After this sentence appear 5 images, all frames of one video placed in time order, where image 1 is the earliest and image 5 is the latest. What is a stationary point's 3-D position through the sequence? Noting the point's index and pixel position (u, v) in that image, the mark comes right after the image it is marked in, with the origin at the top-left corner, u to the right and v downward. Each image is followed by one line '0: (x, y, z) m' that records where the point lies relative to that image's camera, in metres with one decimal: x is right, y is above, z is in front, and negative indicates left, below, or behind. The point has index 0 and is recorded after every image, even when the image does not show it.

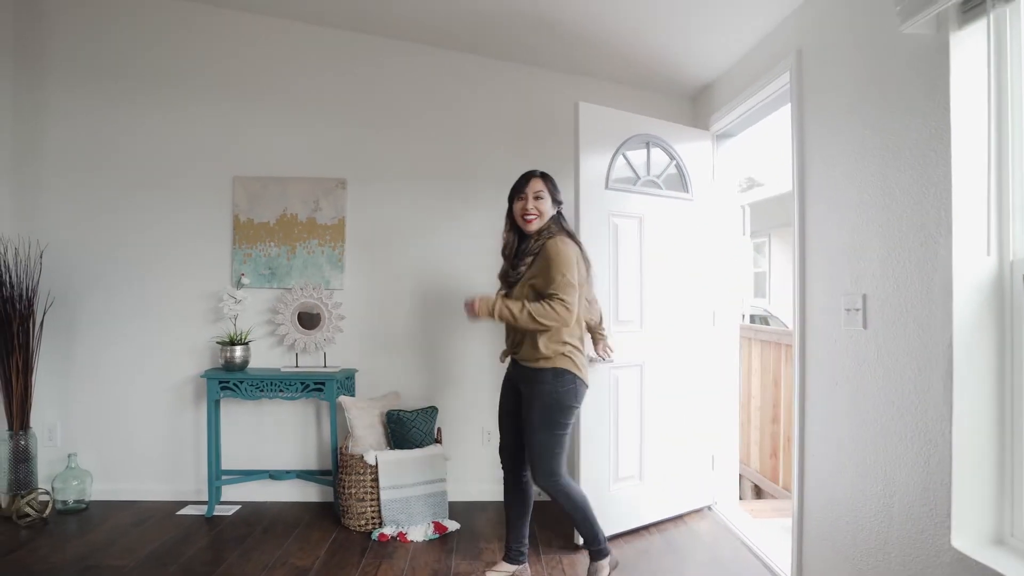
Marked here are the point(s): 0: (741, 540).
0: (+1.1, -1.1, +2.5) m
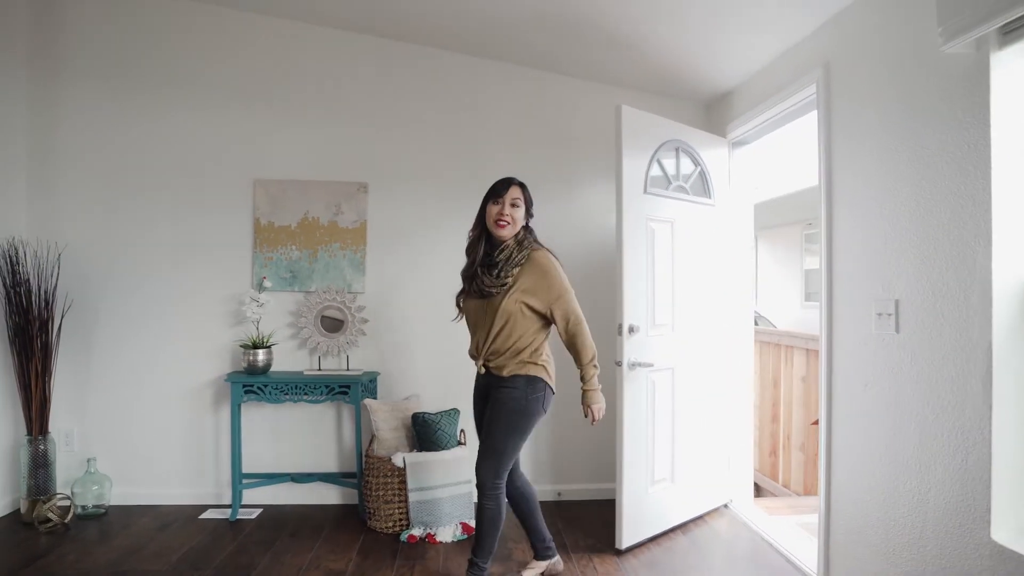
0: (+1.2, -1.2, +2.6) m
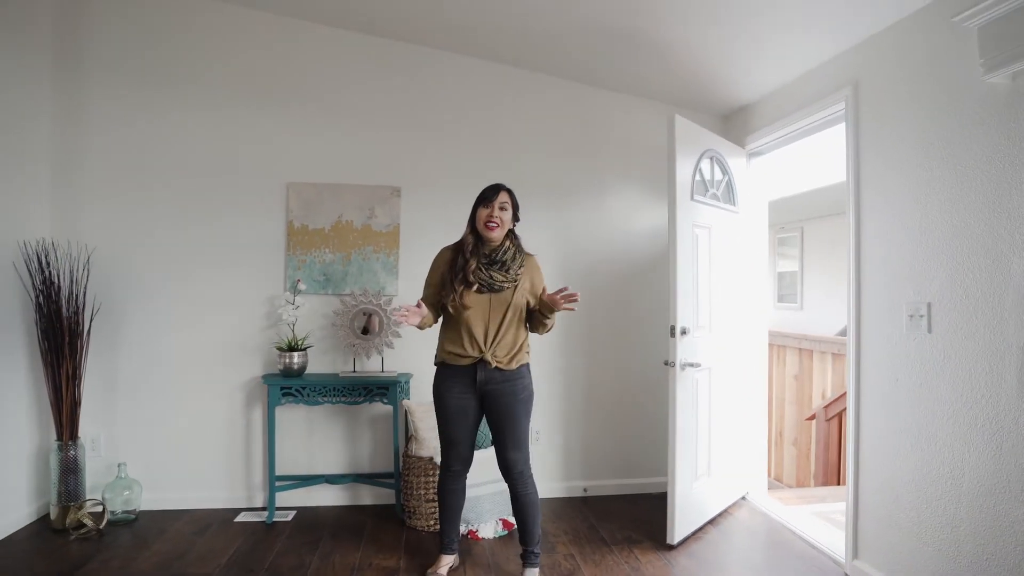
0: (+1.4, -1.2, +2.7) m
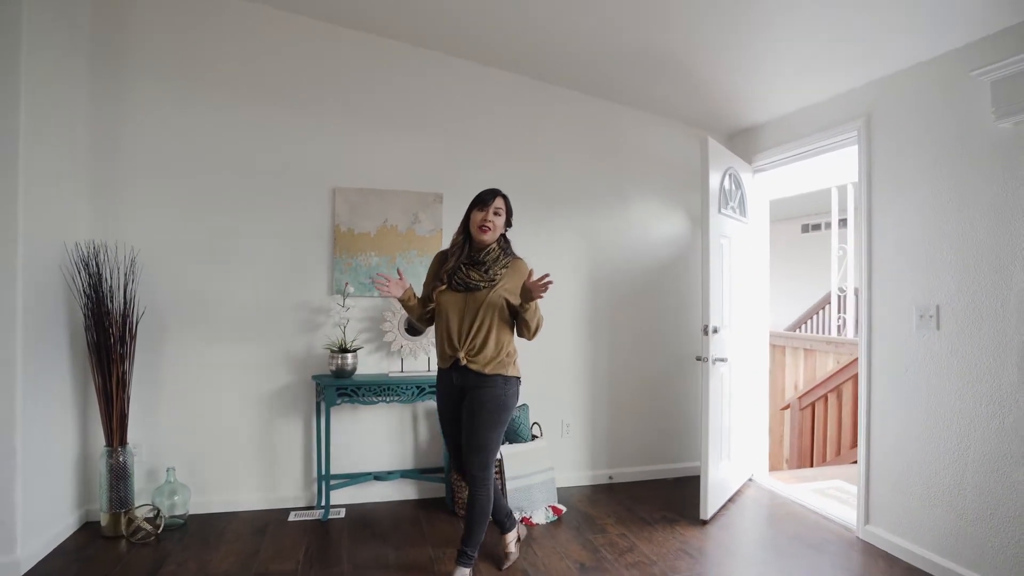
0: (+1.6, -1.2, +3.1) m
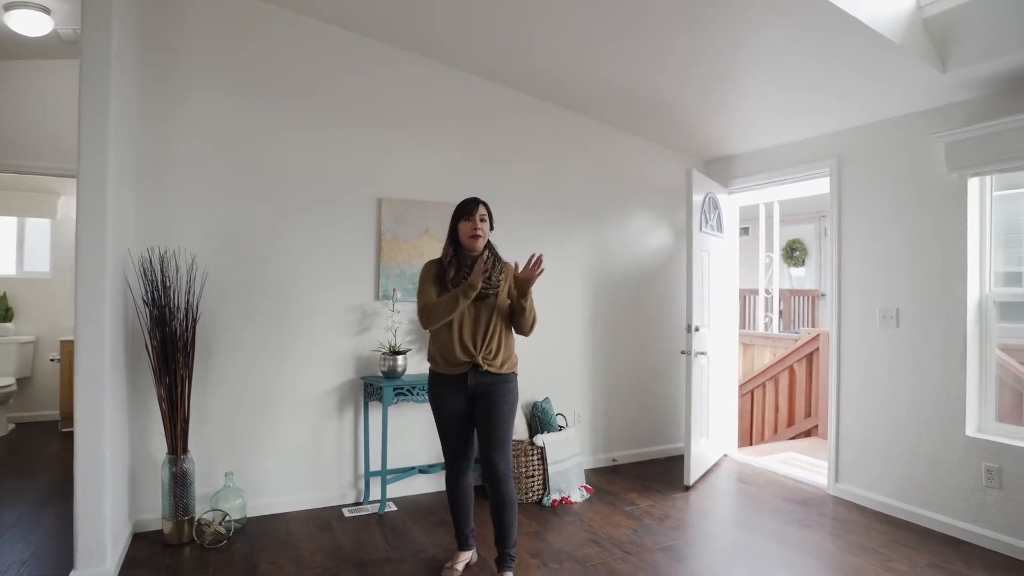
0: (+1.7, -1.2, +3.7) m
